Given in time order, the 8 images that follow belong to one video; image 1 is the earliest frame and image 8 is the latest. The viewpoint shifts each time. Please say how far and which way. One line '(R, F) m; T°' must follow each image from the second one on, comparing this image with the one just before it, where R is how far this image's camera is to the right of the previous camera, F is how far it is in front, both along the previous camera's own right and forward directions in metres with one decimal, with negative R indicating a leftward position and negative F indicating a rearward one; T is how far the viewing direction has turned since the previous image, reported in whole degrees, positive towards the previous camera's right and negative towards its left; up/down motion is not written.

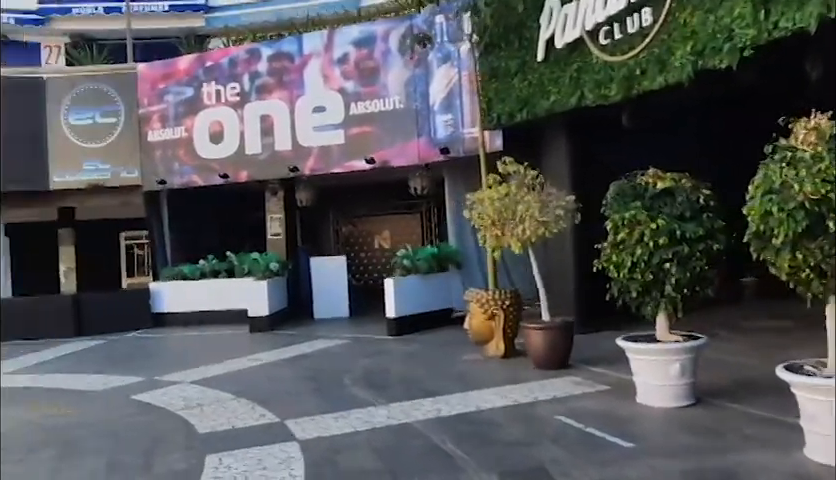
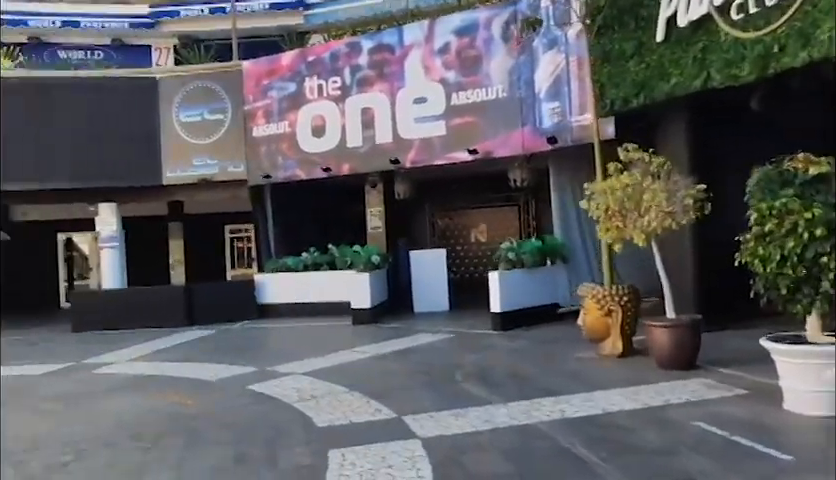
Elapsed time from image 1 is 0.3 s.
(-0.3, +0.2) m; -7°
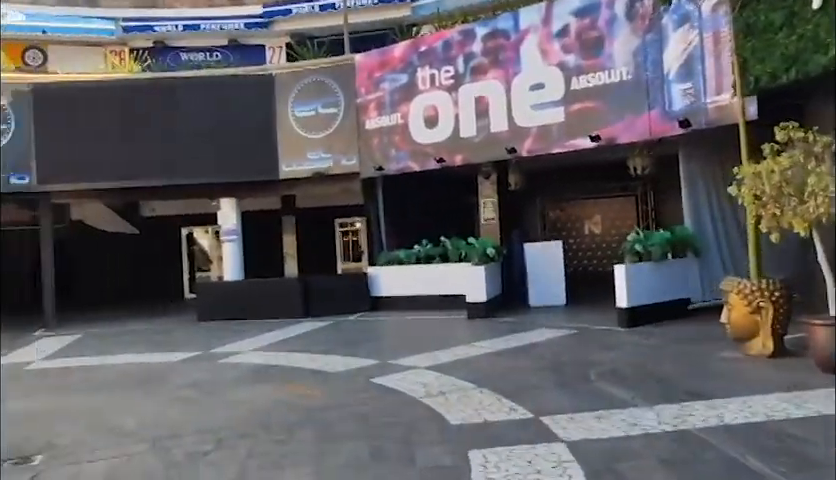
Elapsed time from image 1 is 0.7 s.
(-0.3, +0.3) m; -8°
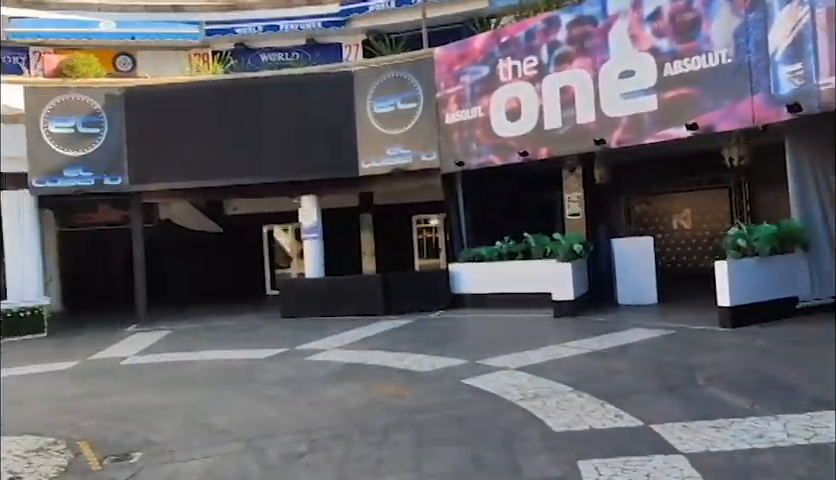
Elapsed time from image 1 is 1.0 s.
(-0.2, +0.3) m; -6°
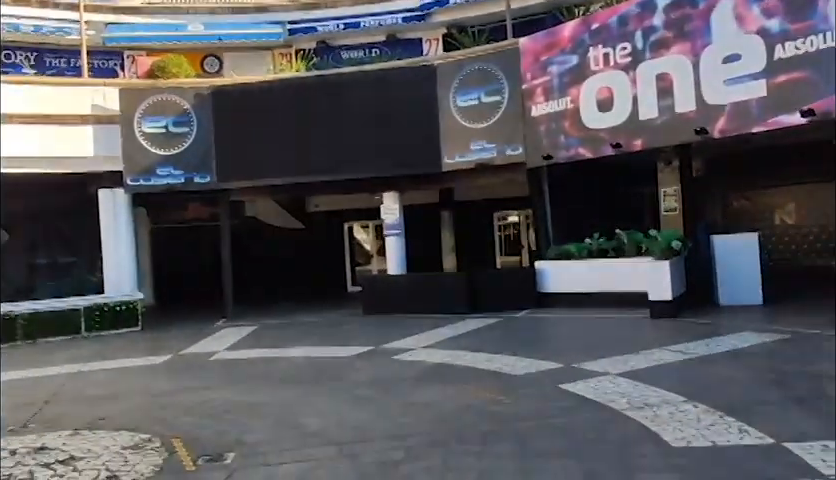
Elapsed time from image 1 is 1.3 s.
(-0.2, +0.3) m; -6°
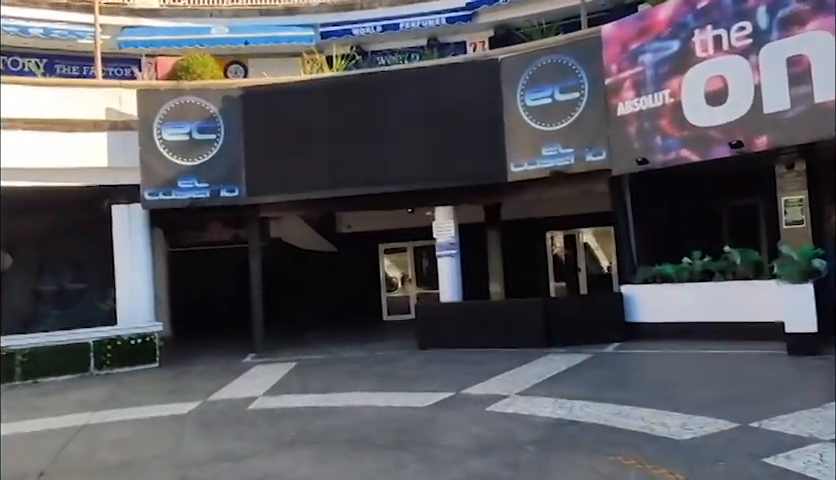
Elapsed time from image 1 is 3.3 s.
(-1.1, +2.2) m; -1°
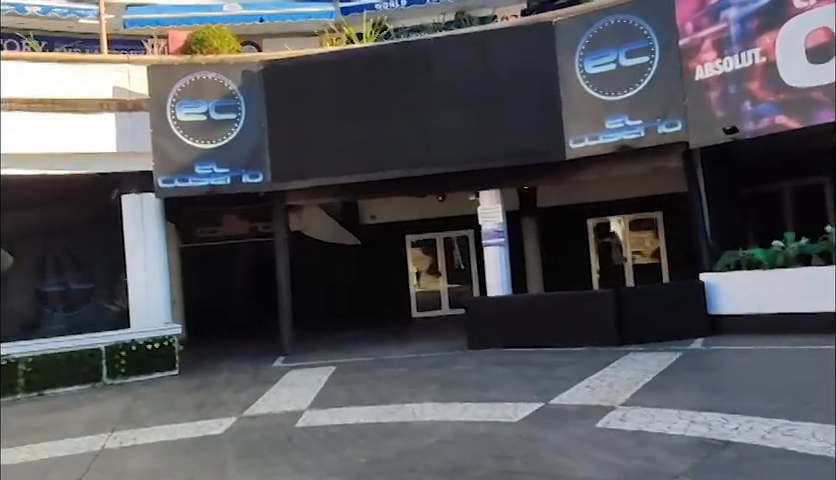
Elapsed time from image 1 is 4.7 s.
(-0.8, +1.5) m; 0°
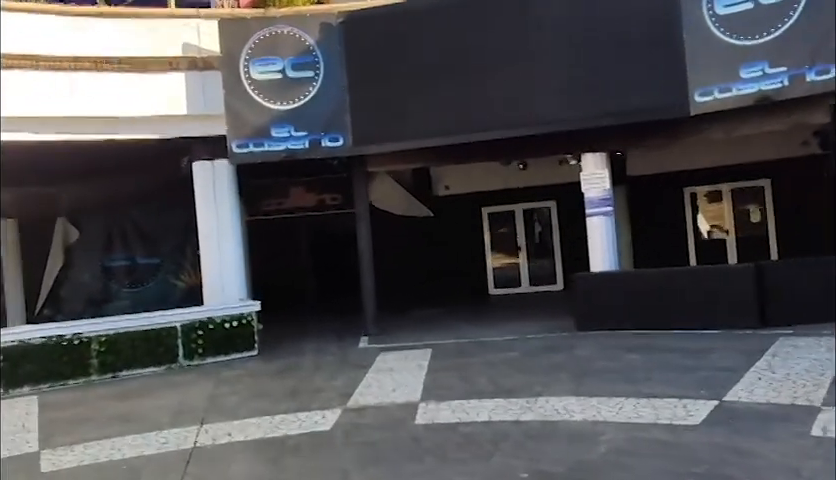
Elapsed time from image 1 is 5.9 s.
(-0.9, +1.2) m; -4°
